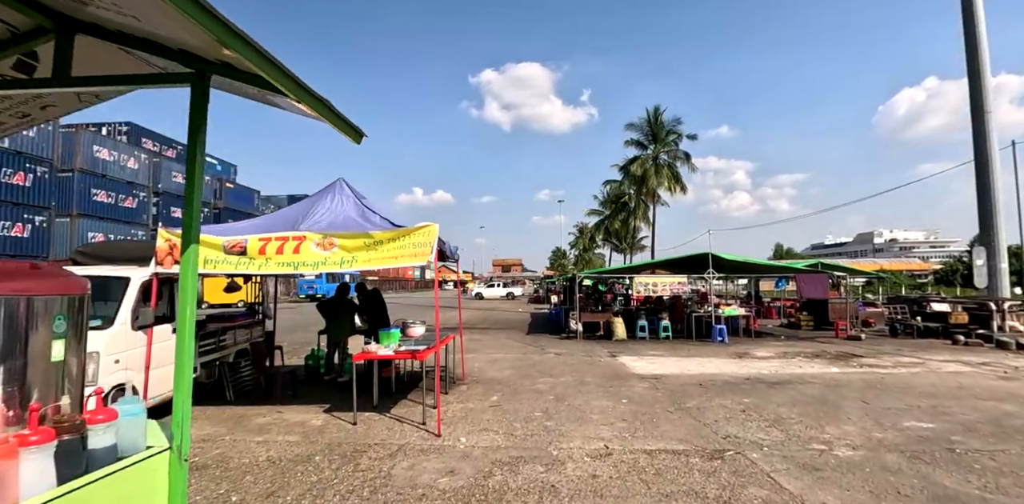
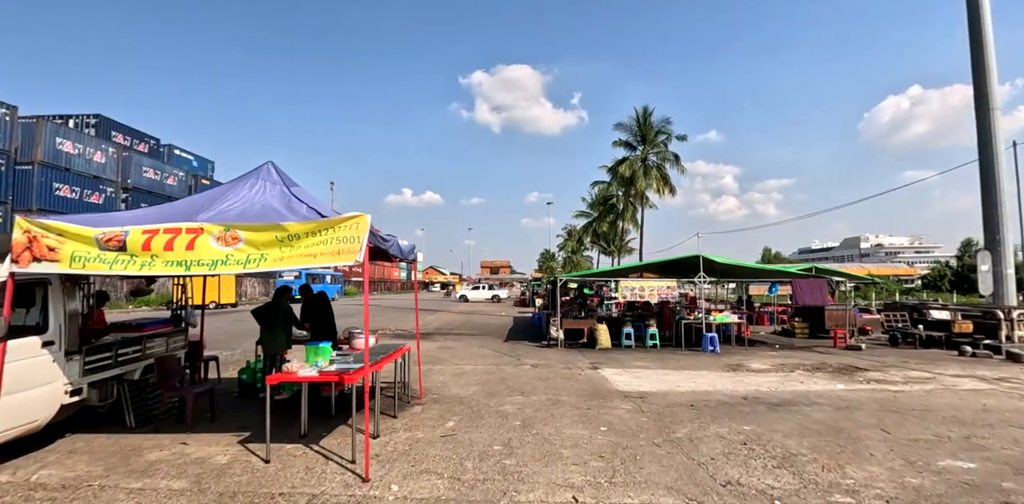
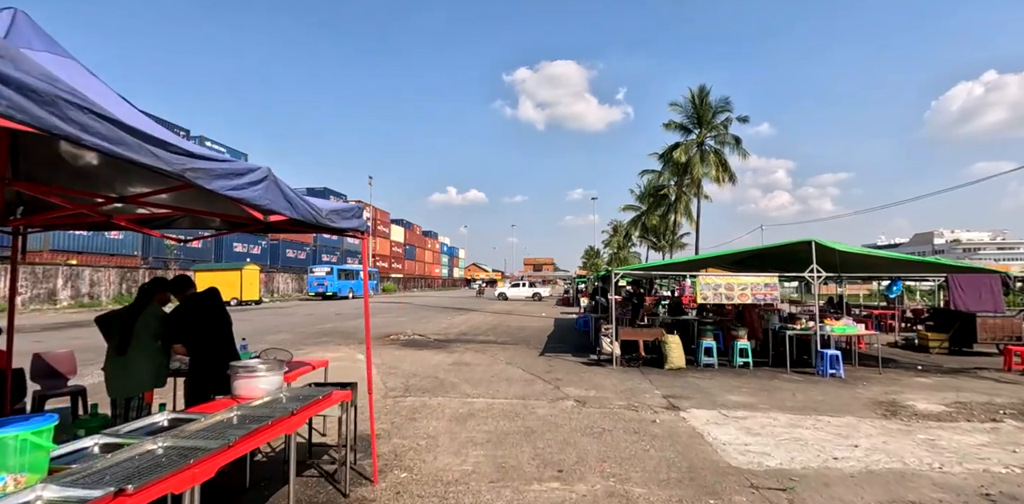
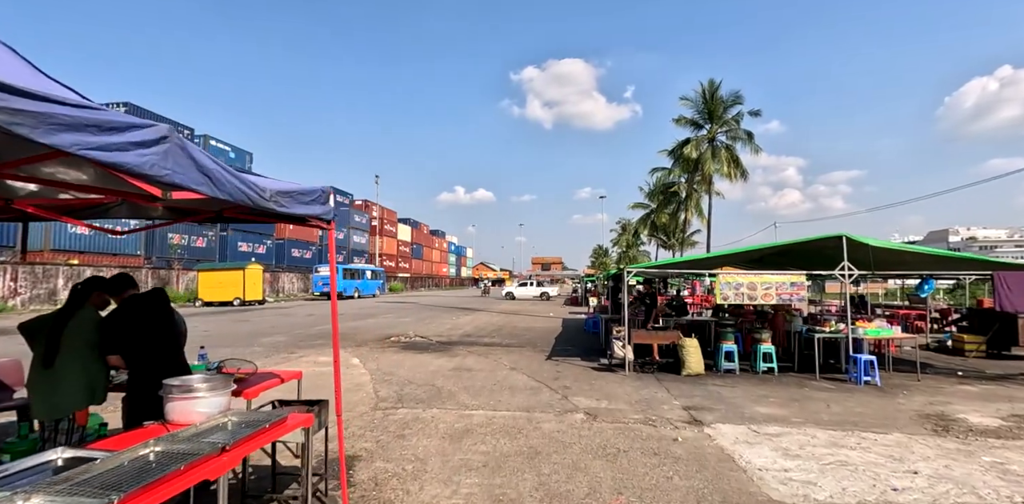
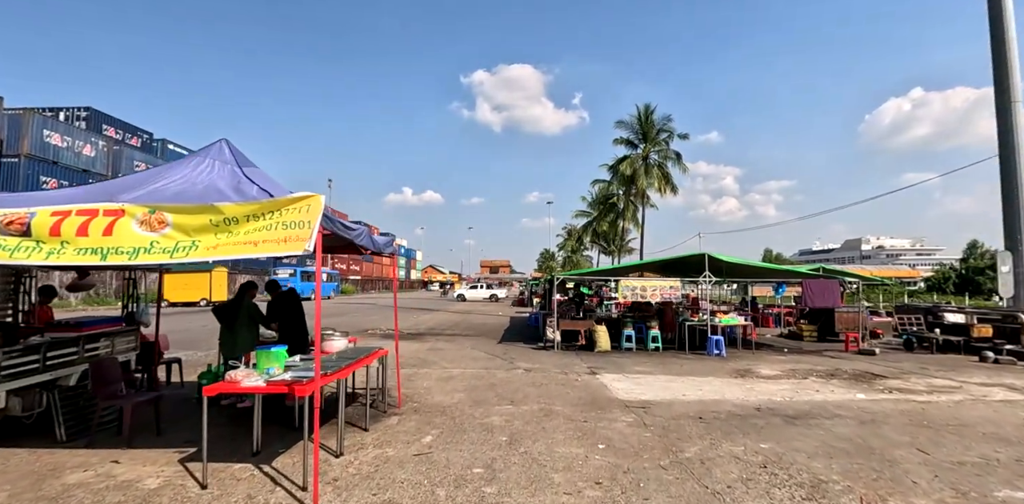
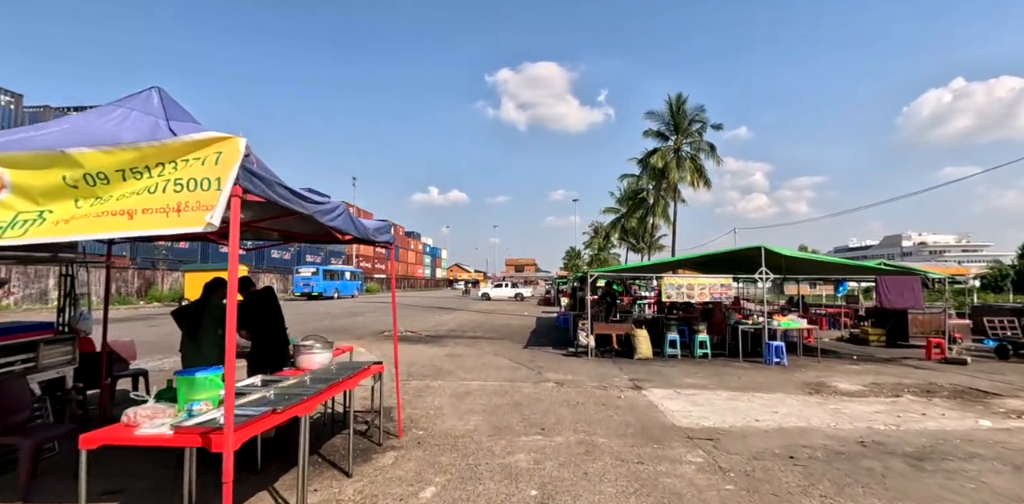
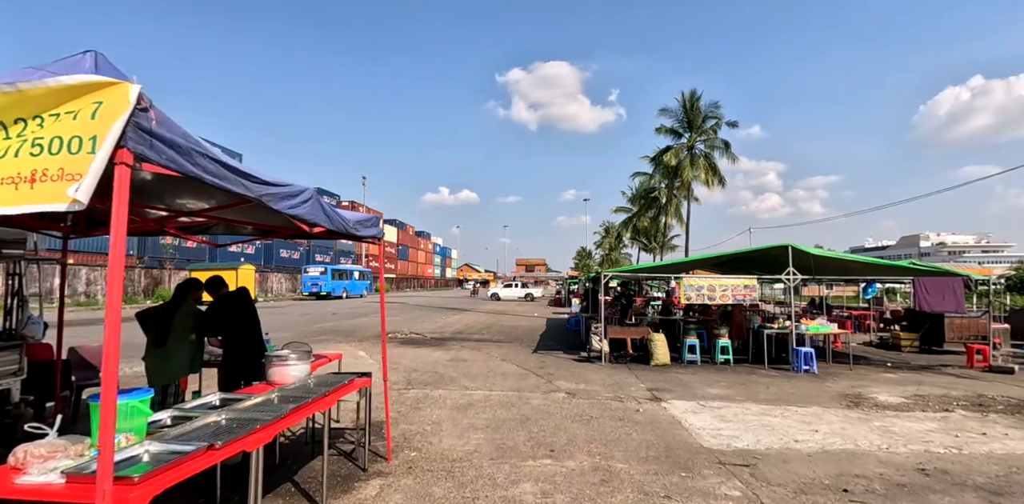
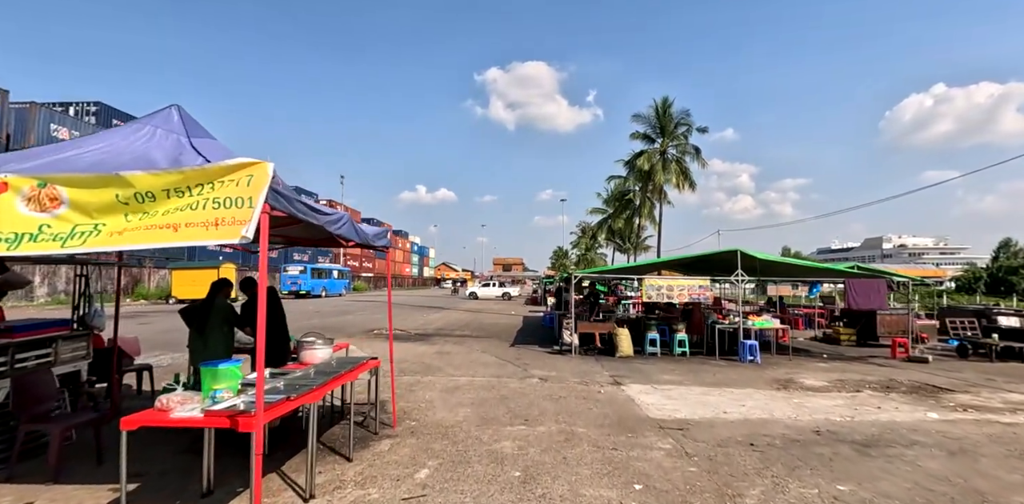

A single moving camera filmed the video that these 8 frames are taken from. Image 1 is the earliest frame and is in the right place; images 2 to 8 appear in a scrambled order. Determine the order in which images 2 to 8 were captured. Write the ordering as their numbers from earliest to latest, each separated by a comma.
2, 5, 8, 6, 7, 3, 4
